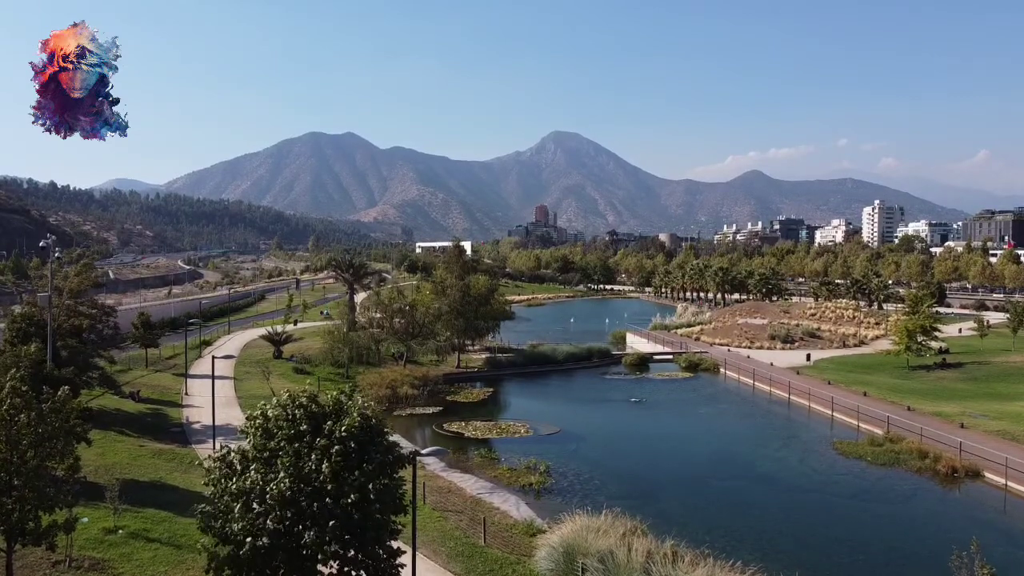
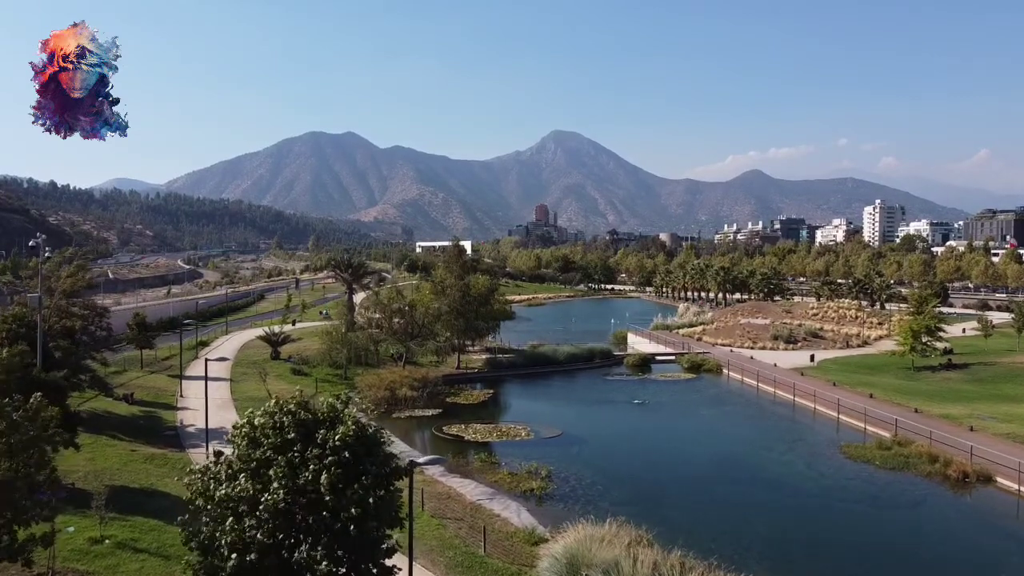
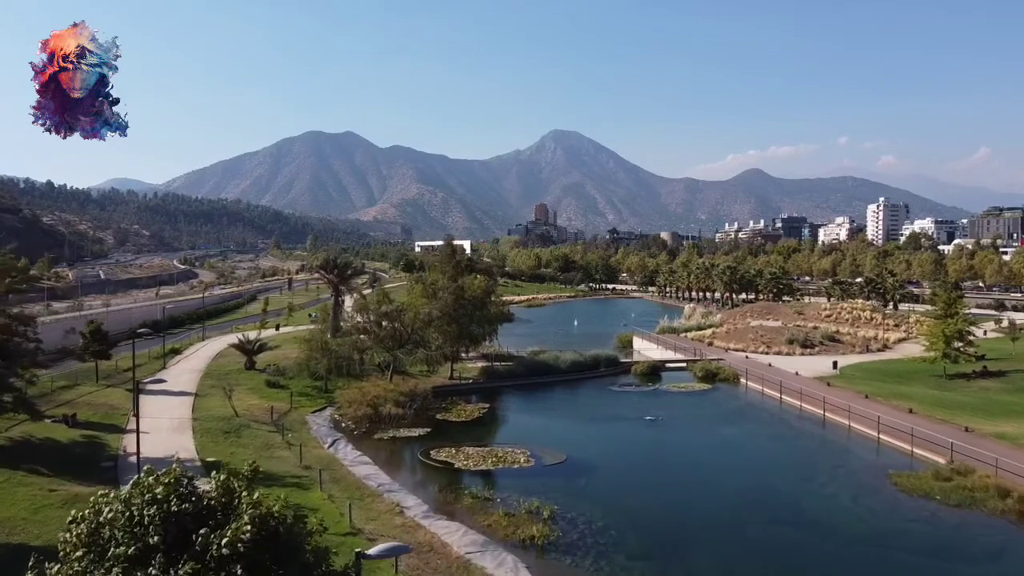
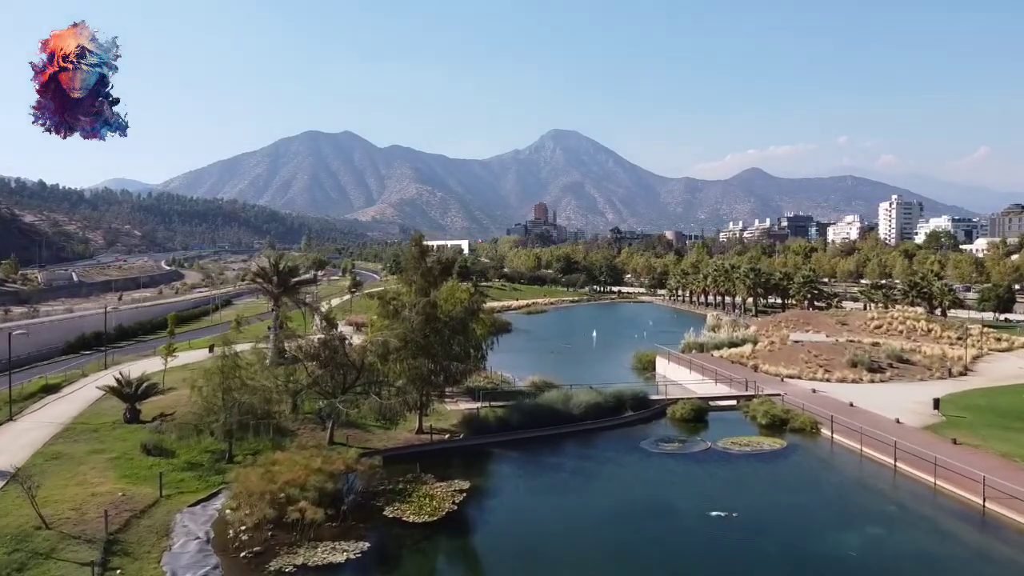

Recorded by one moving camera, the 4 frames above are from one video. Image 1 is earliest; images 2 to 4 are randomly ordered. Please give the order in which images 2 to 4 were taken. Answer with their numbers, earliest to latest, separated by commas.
2, 3, 4
